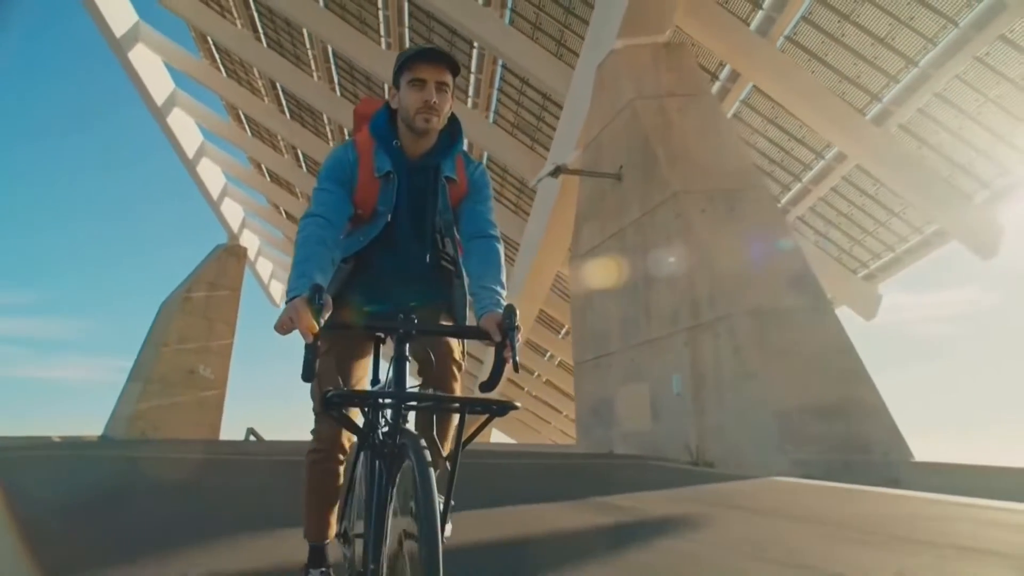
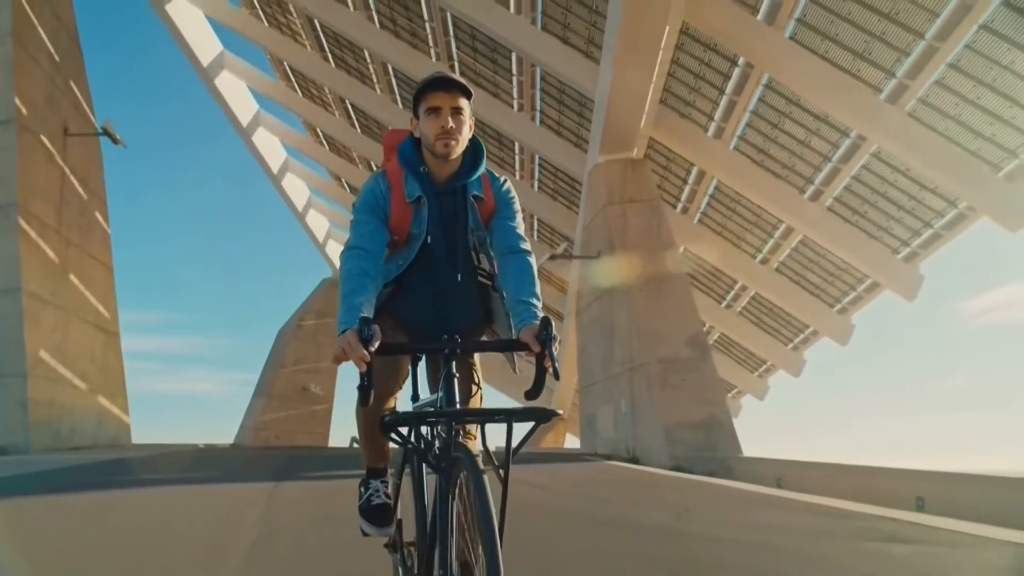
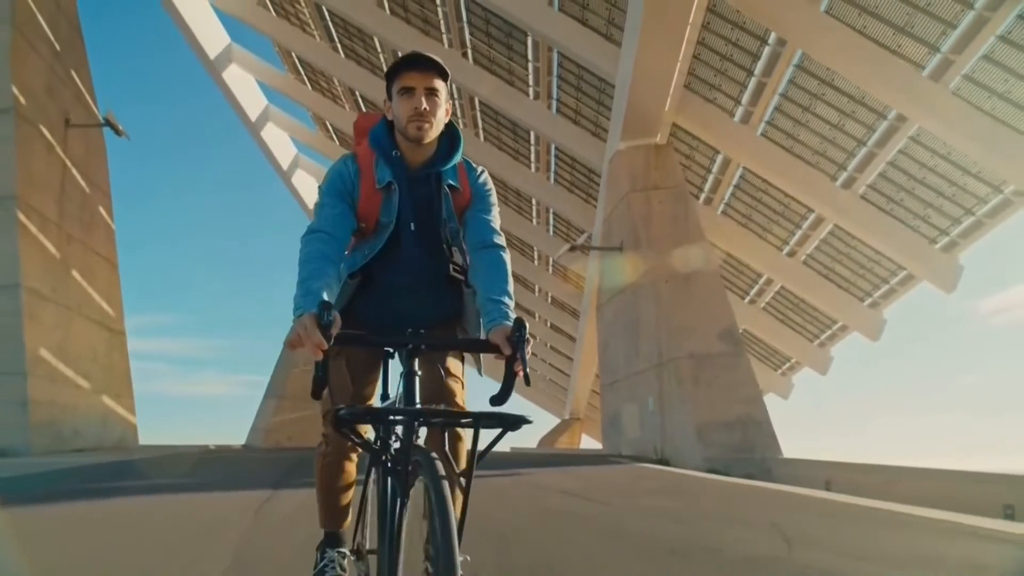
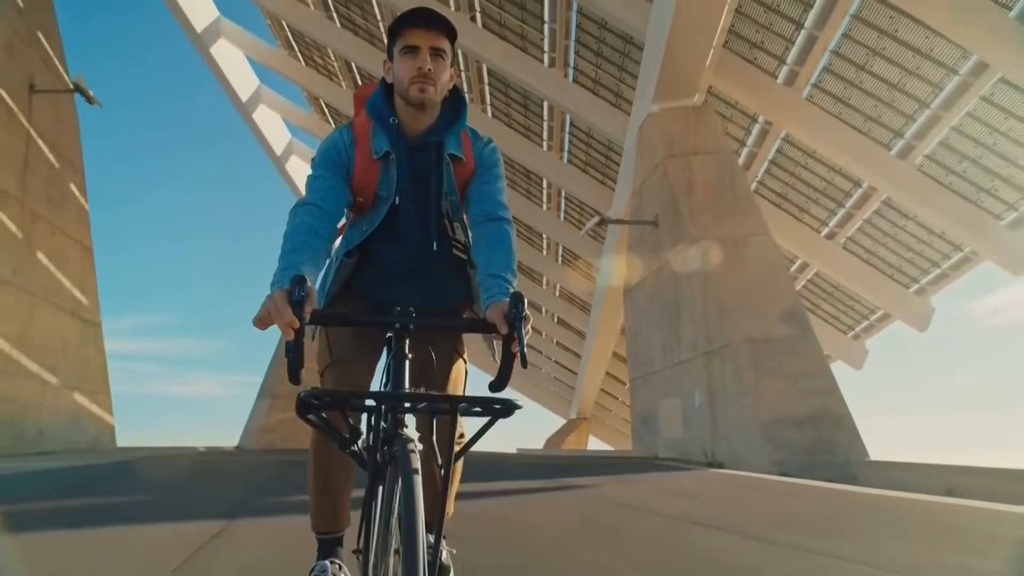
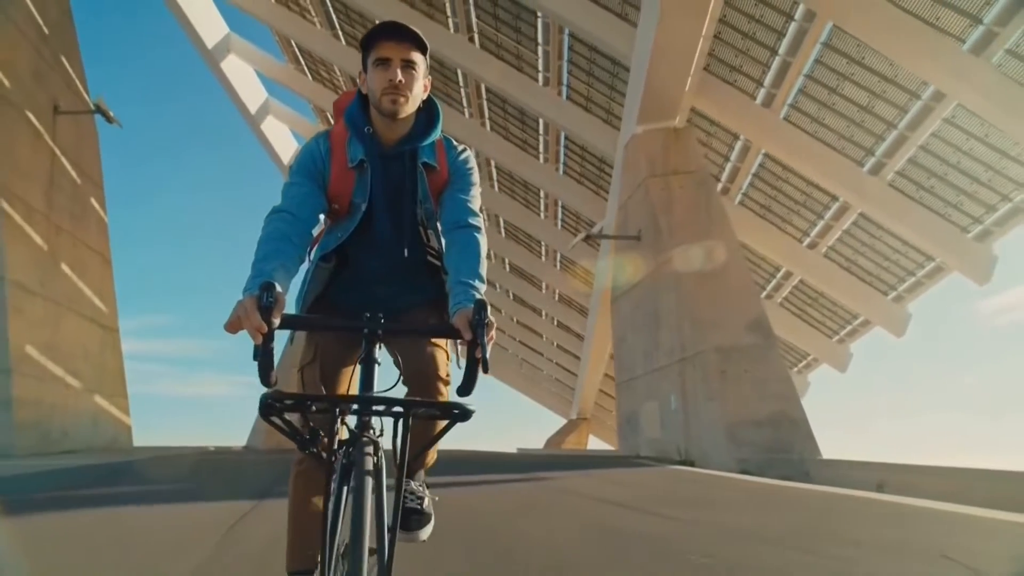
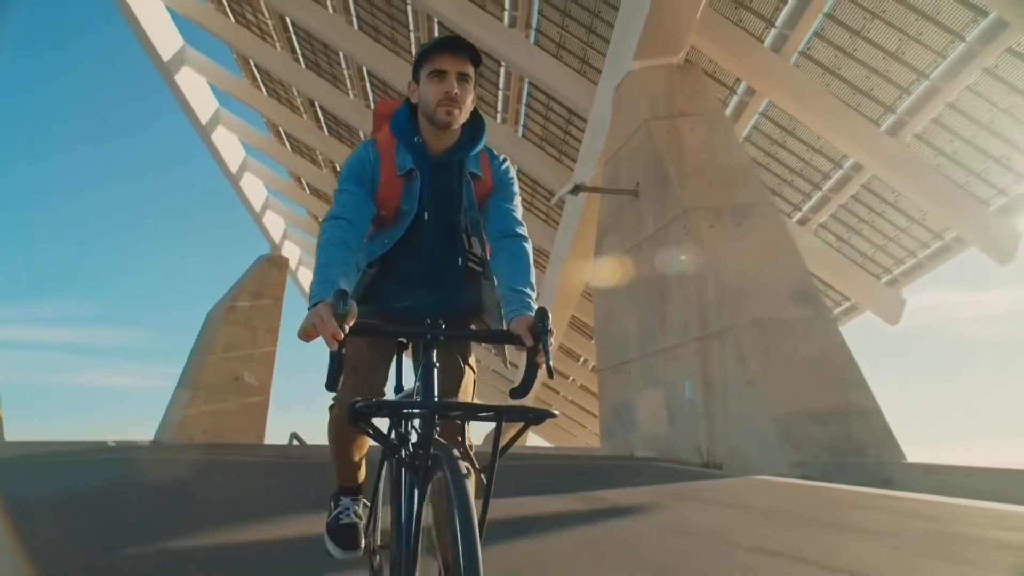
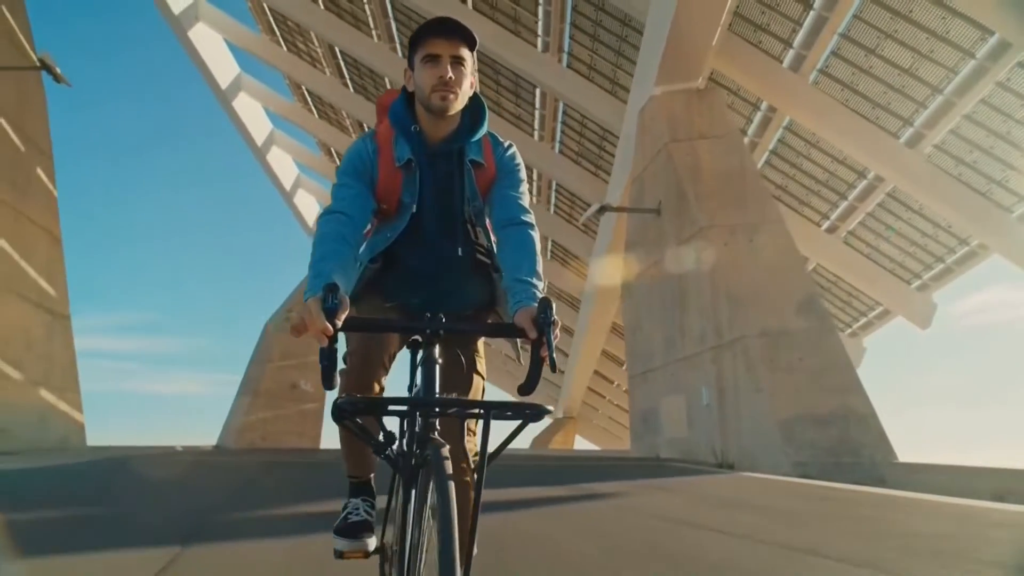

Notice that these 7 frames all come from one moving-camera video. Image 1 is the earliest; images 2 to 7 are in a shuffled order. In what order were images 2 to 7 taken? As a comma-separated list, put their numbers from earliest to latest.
6, 7, 4, 5, 3, 2
